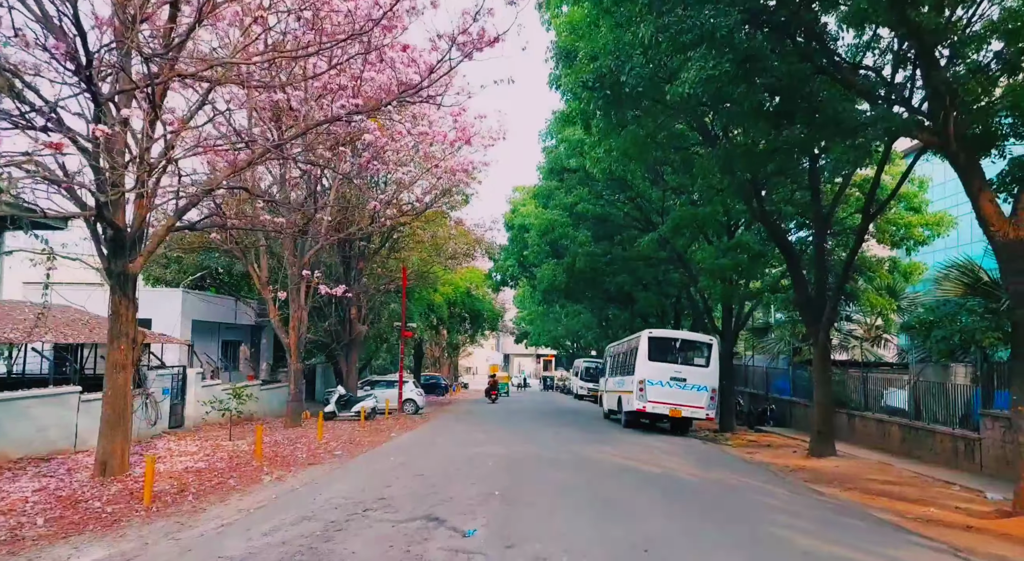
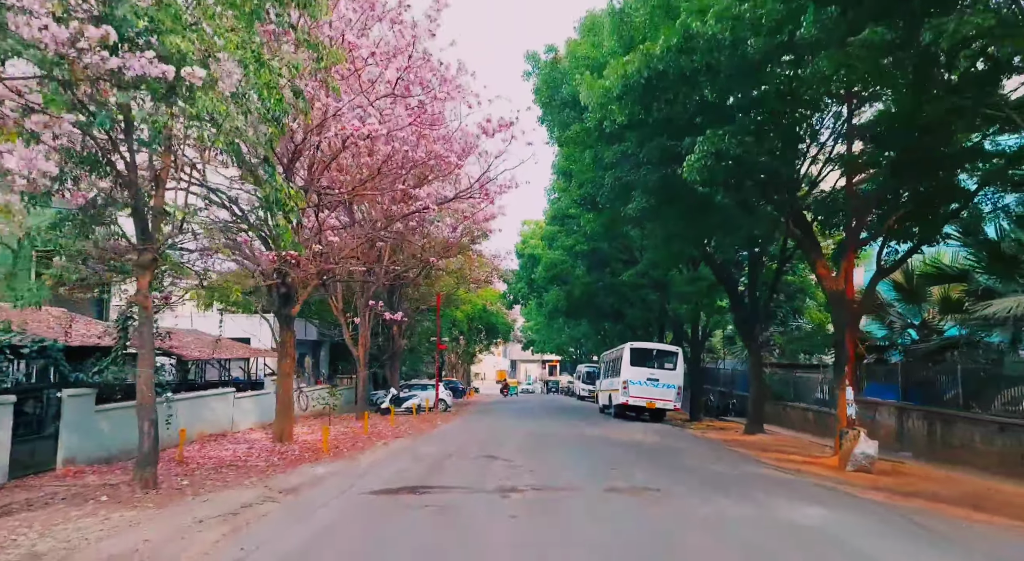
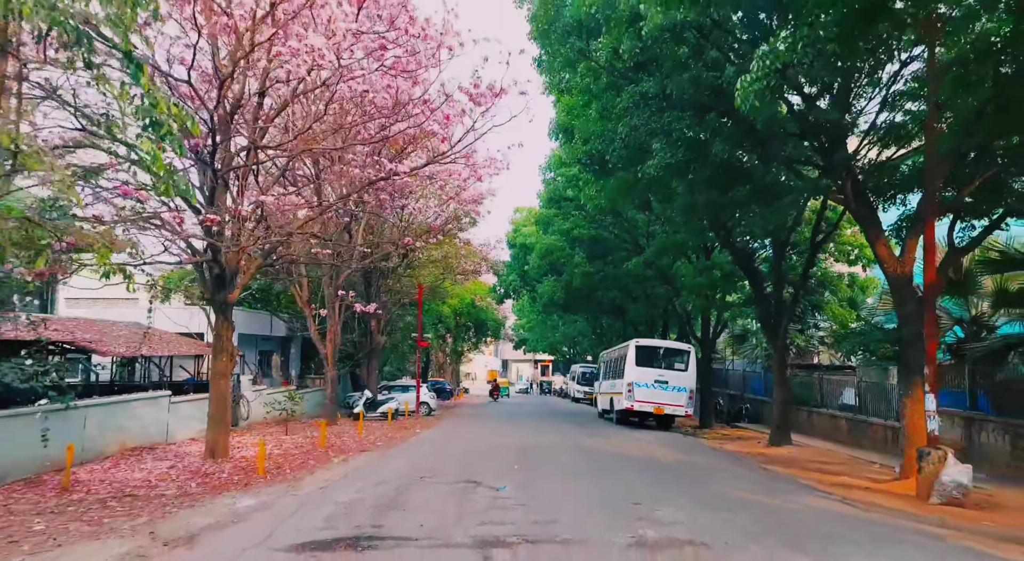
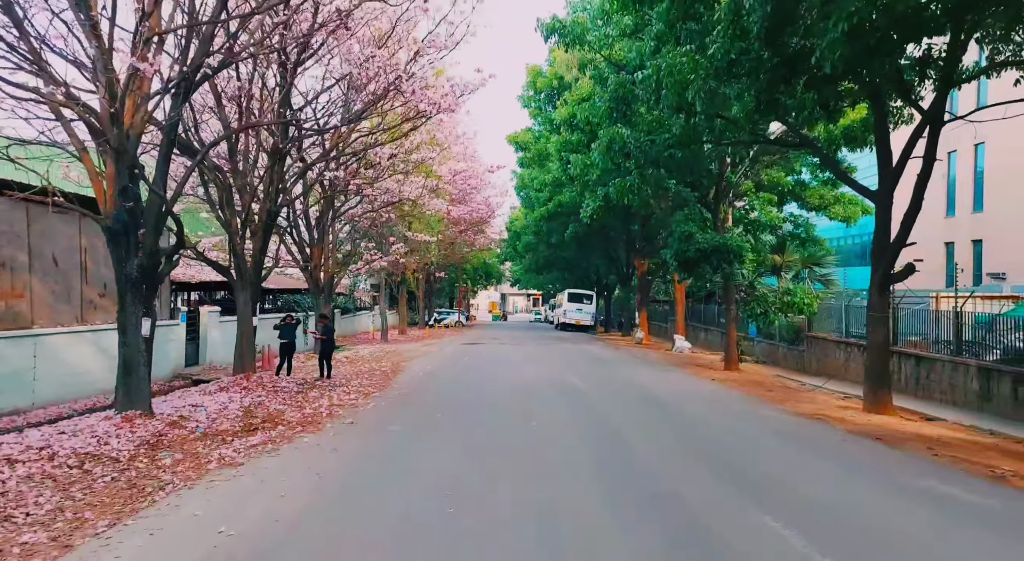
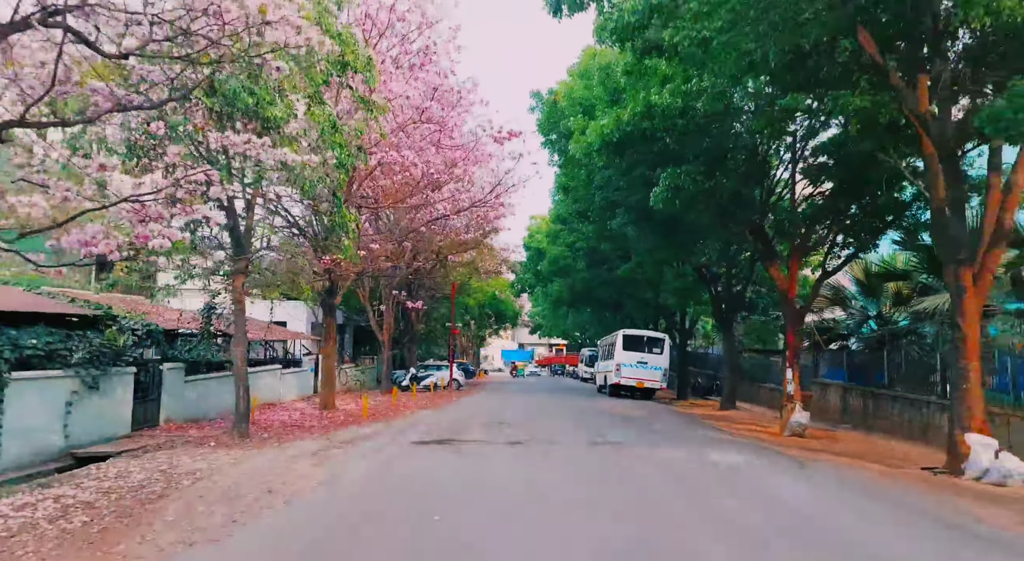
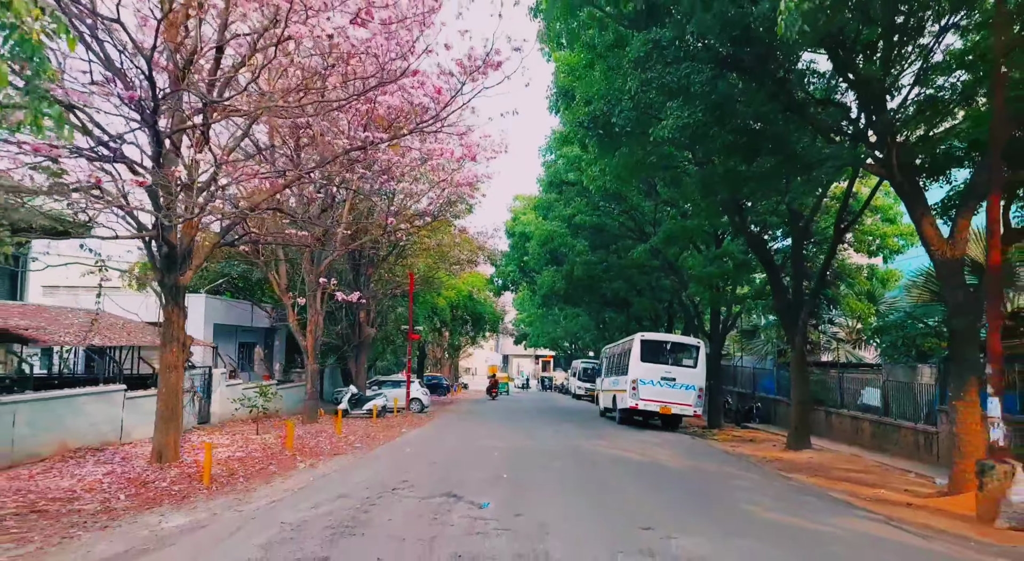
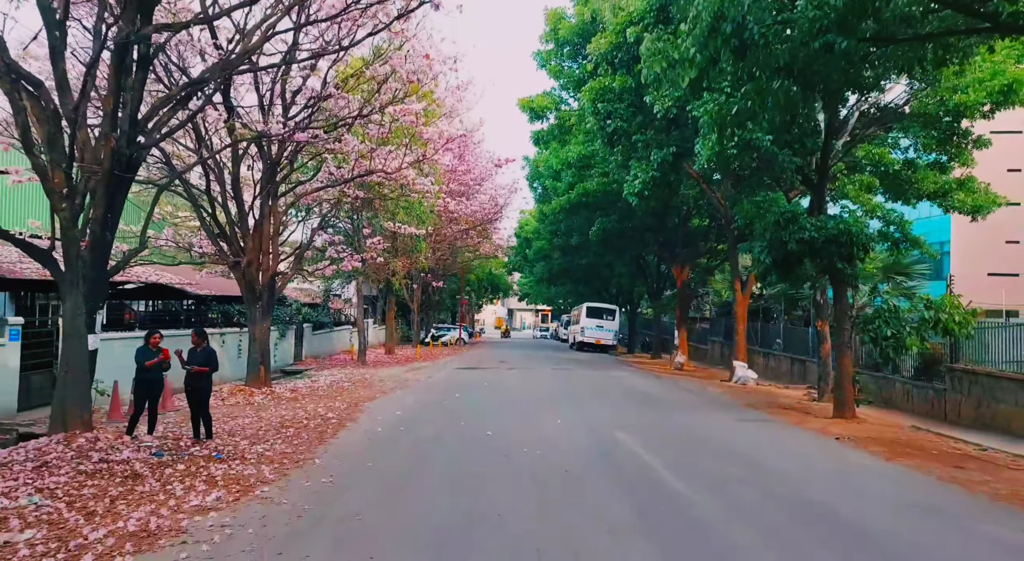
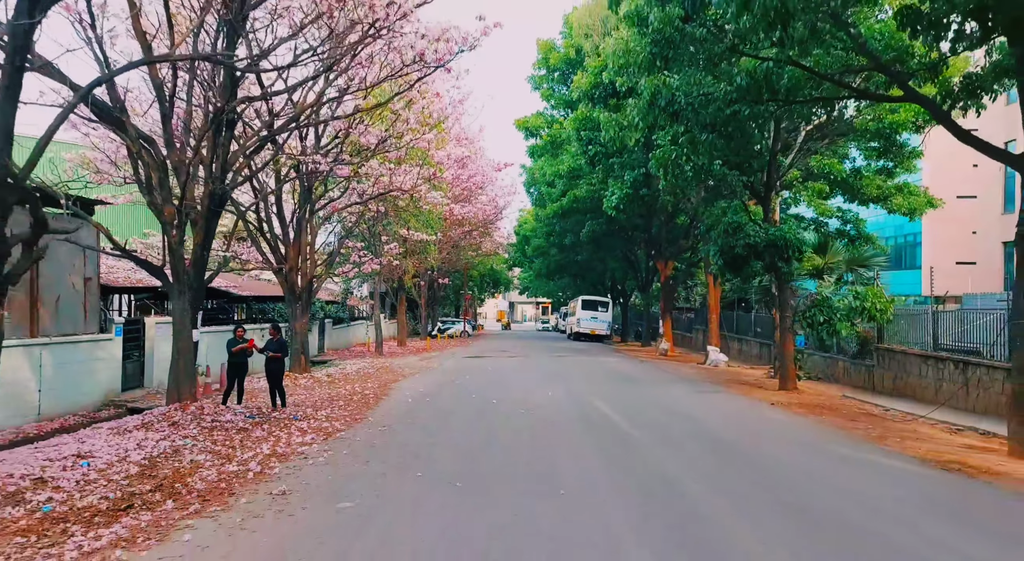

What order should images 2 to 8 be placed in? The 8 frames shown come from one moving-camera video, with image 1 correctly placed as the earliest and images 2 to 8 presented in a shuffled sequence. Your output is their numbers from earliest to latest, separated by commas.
6, 3, 2, 5, 7, 8, 4
